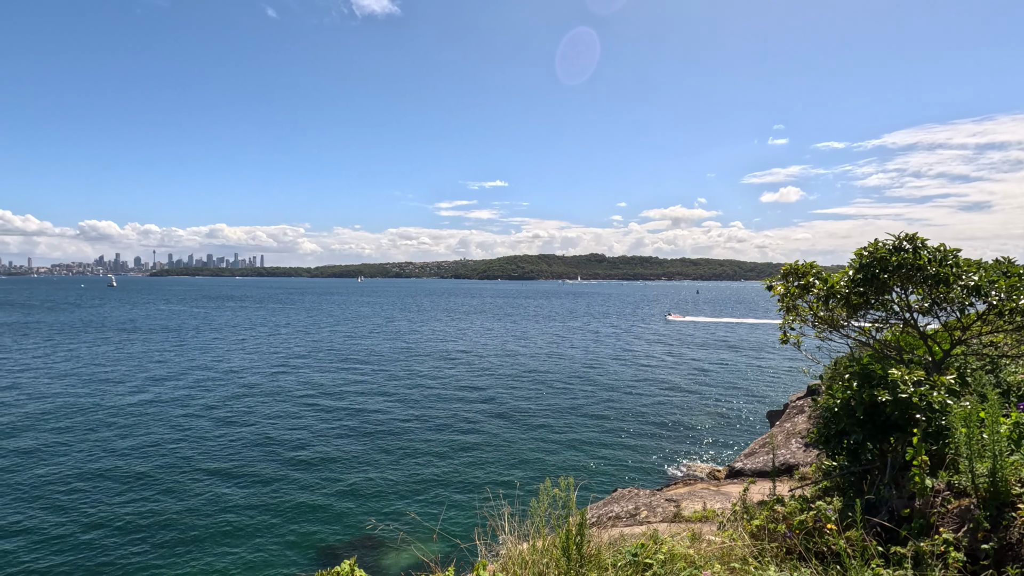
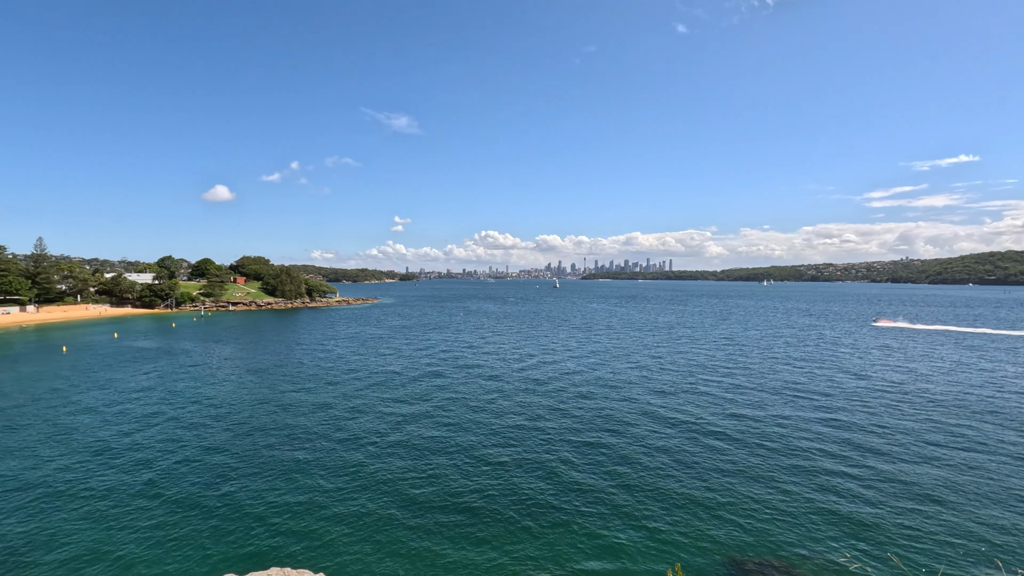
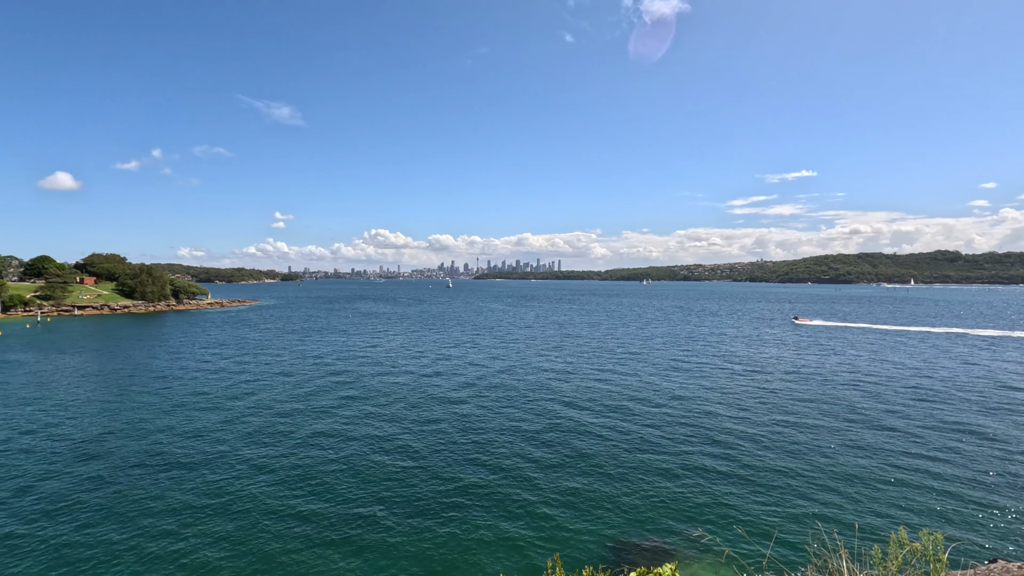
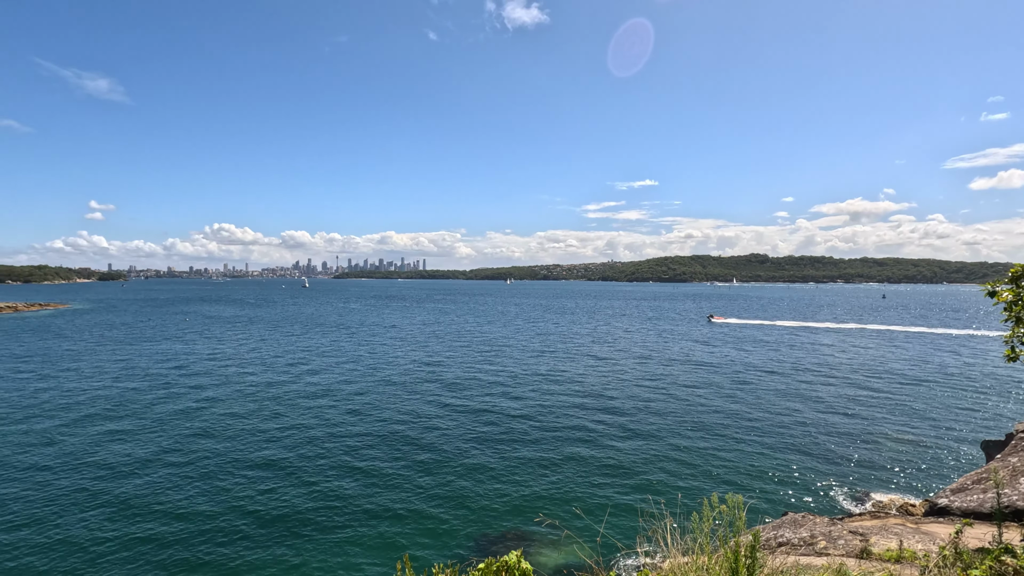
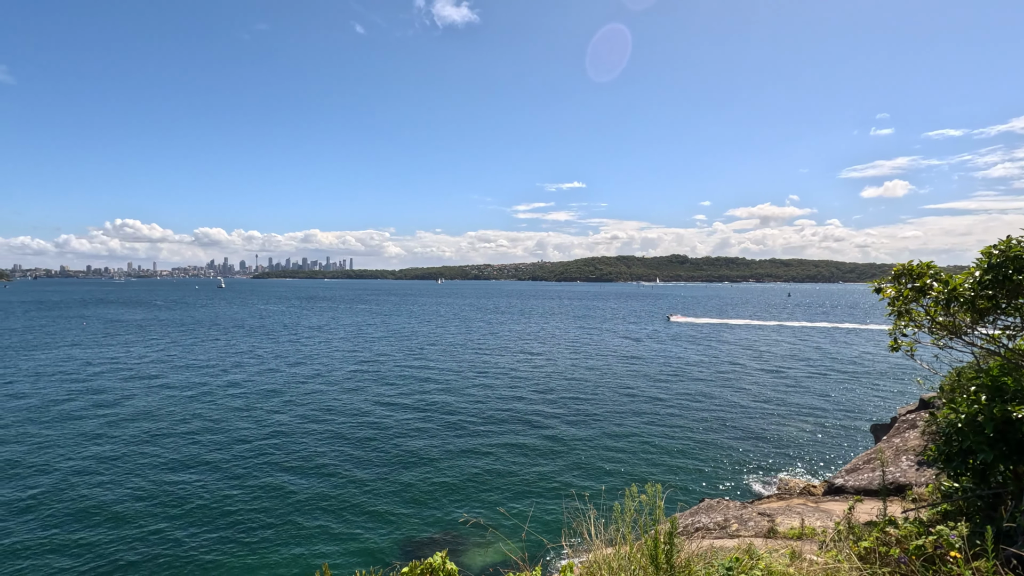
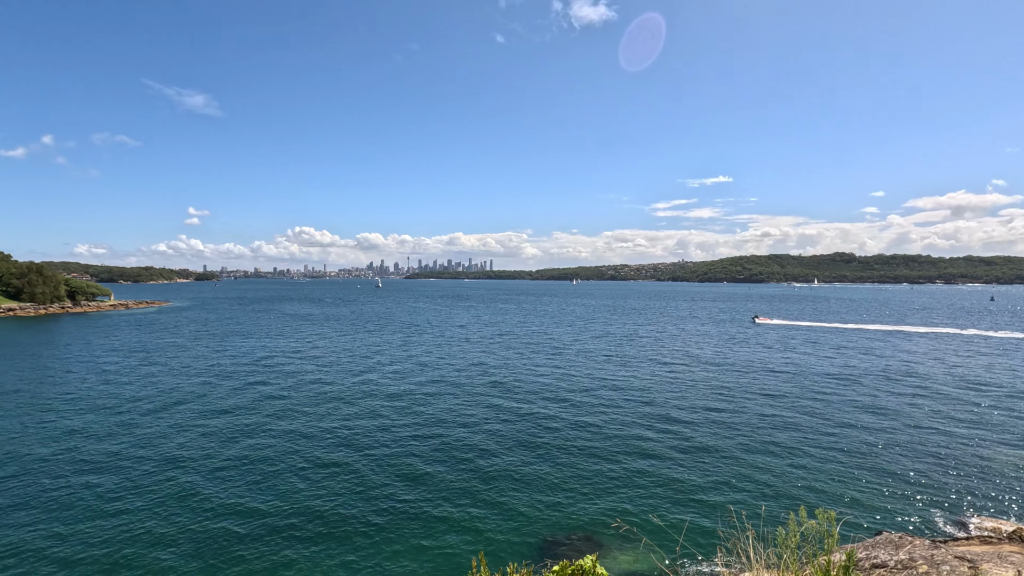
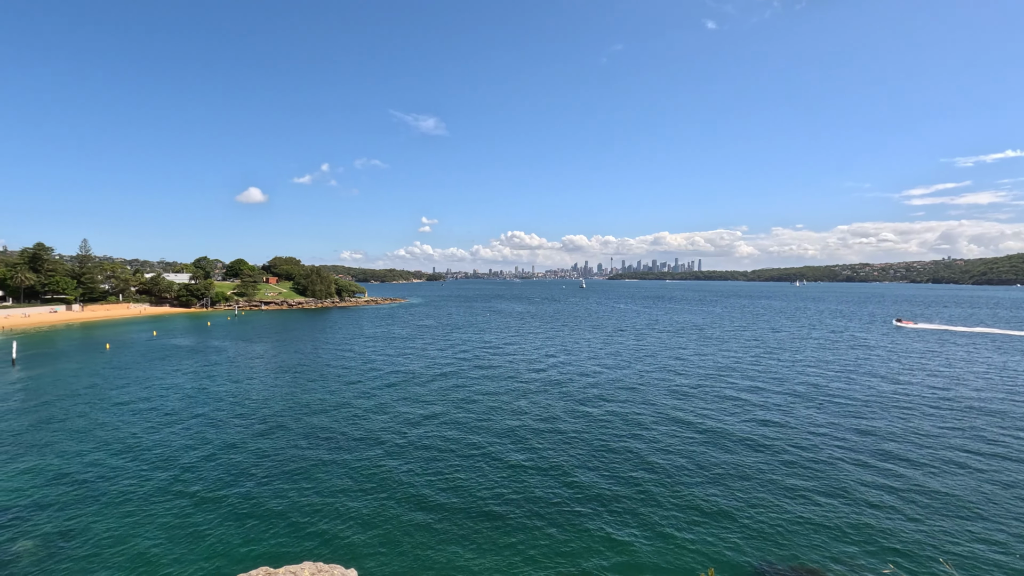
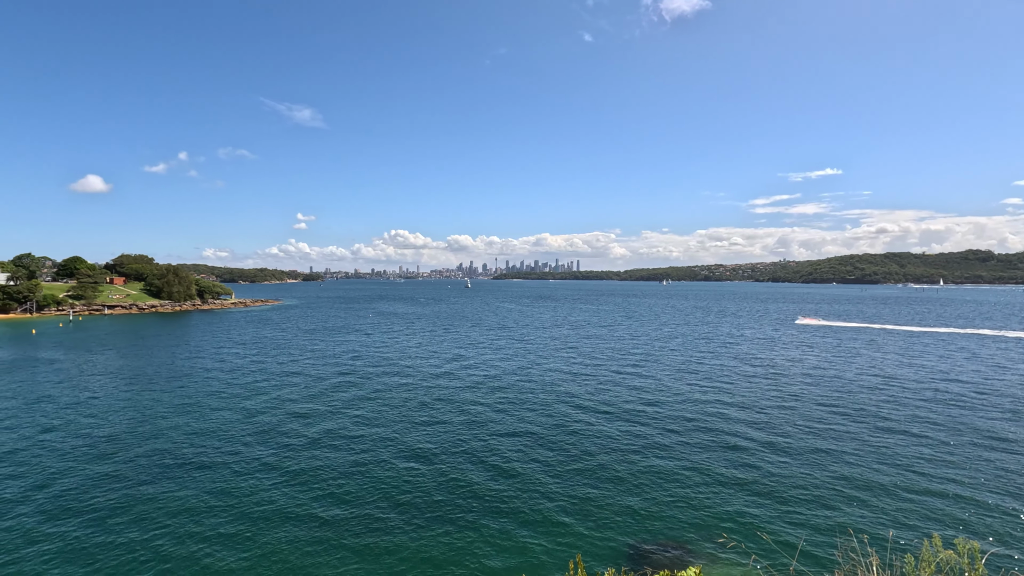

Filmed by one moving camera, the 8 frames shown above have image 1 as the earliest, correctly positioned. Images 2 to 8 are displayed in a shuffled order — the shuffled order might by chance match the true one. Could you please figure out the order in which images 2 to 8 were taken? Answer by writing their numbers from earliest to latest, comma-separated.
5, 4, 6, 3, 8, 2, 7
